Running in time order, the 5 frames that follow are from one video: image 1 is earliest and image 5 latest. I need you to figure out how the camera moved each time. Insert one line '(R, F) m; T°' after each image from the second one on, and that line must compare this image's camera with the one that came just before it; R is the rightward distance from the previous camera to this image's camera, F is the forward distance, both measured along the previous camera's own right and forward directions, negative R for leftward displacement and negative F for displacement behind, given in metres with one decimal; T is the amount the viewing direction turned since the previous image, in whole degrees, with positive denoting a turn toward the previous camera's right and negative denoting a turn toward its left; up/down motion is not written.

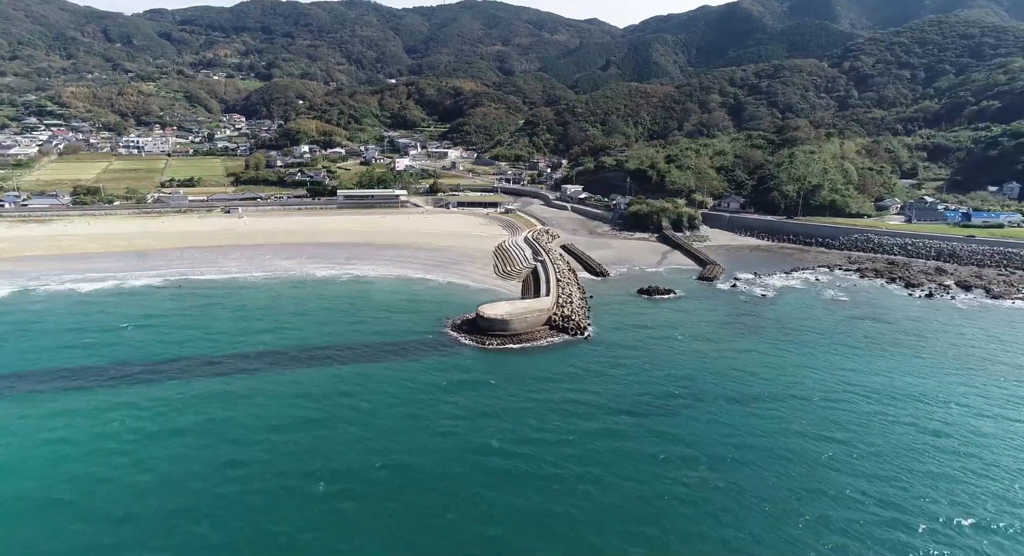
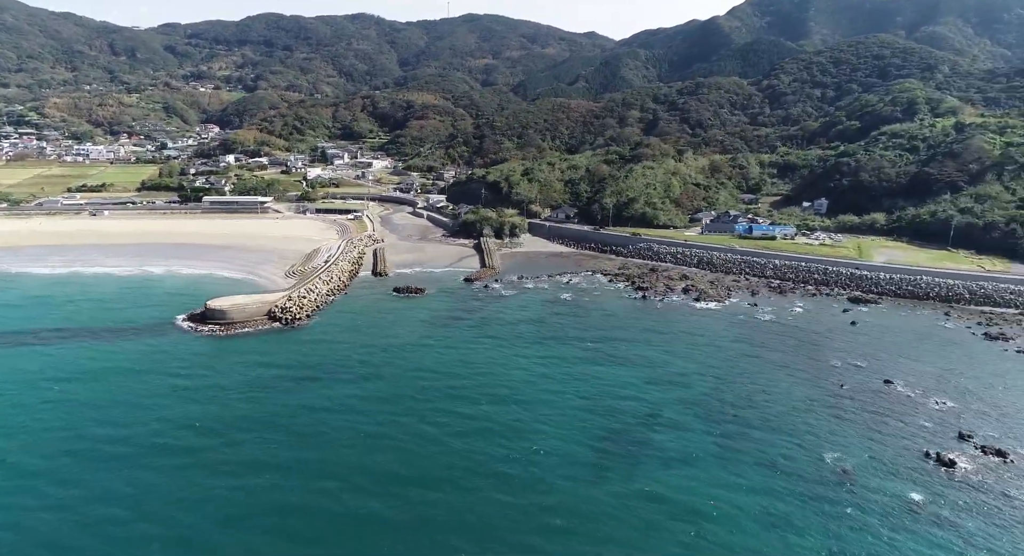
(+19.7, -6.0) m; -2°
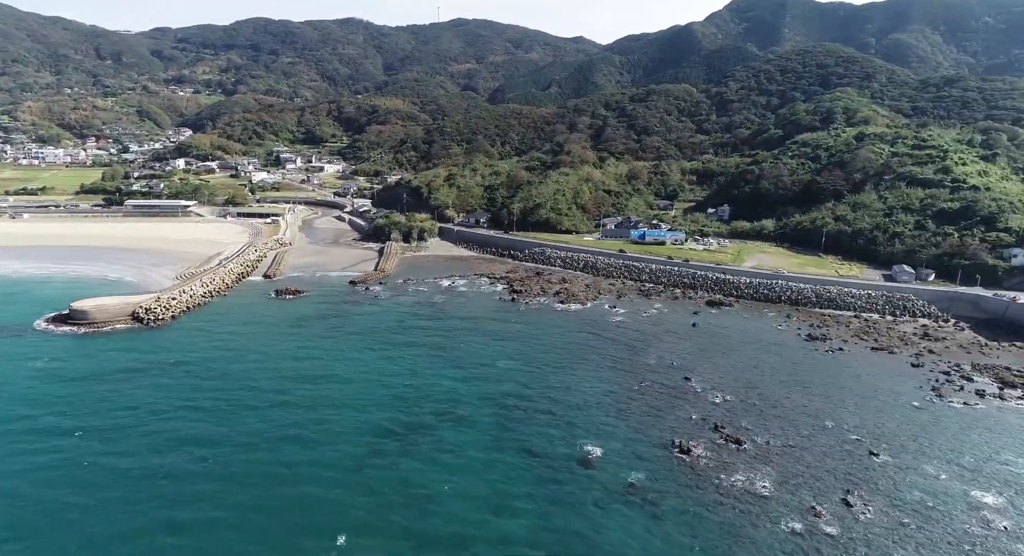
(+10.1, -2.5) m; 0°
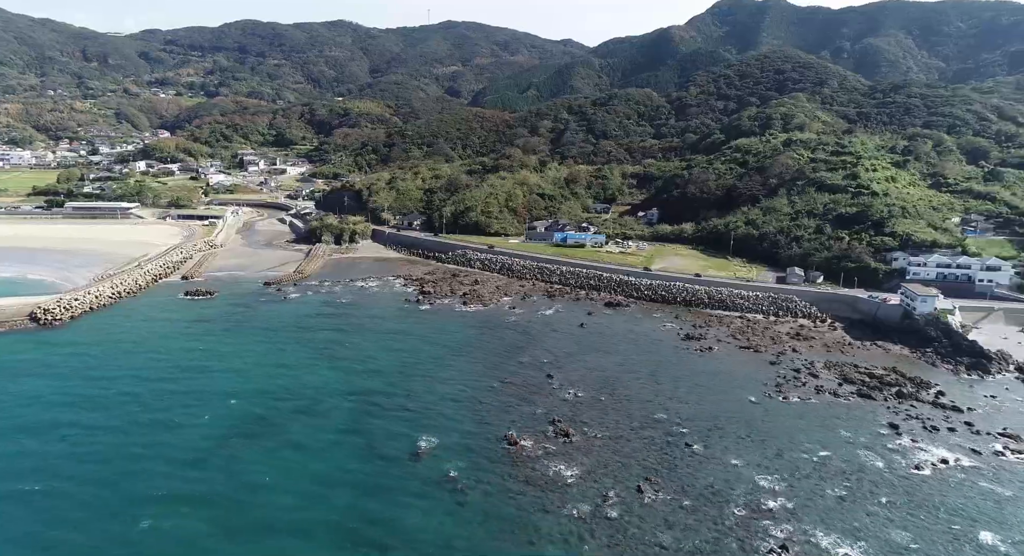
(+7.7, -1.8) m; 0°
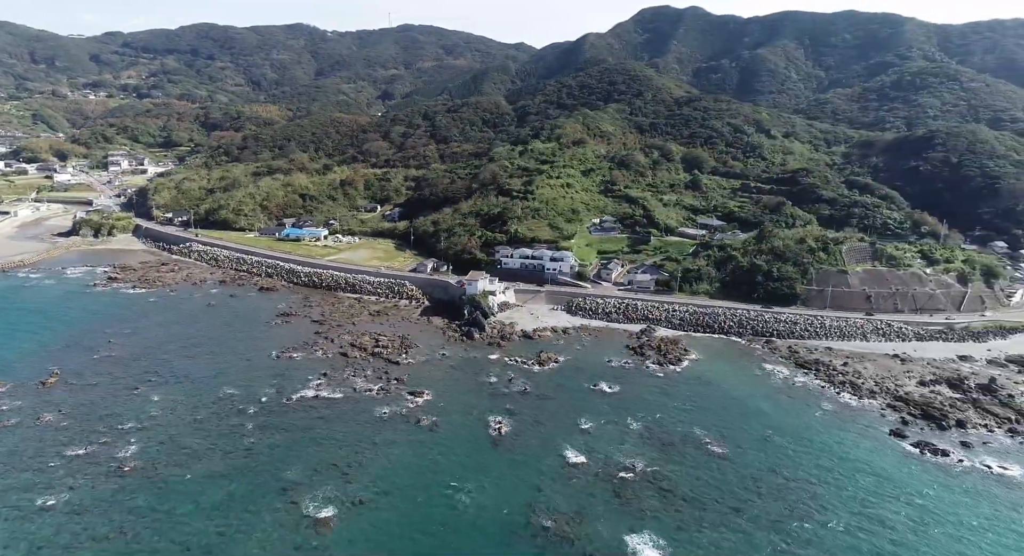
(+30.9, -9.1) m; +1°
